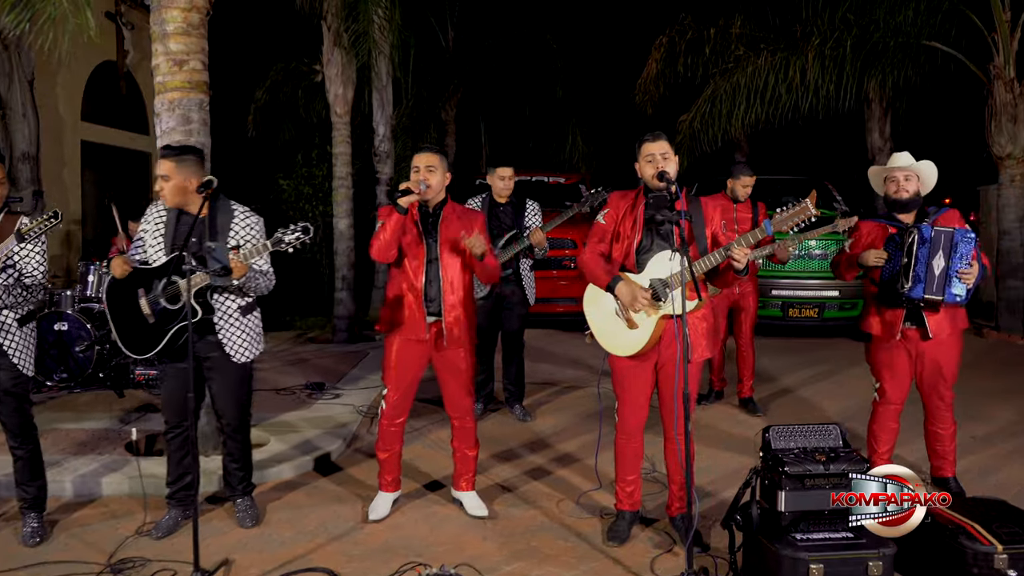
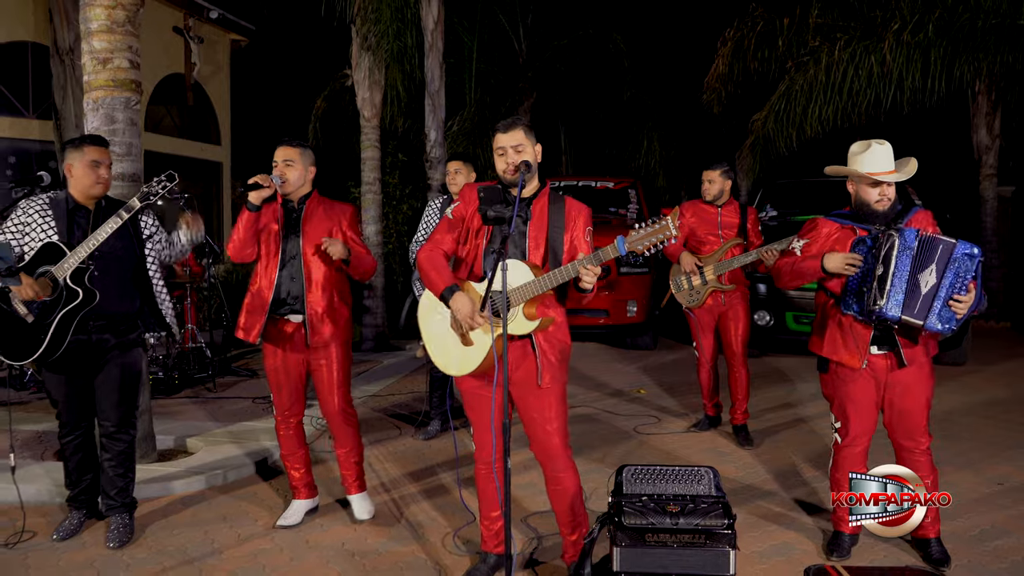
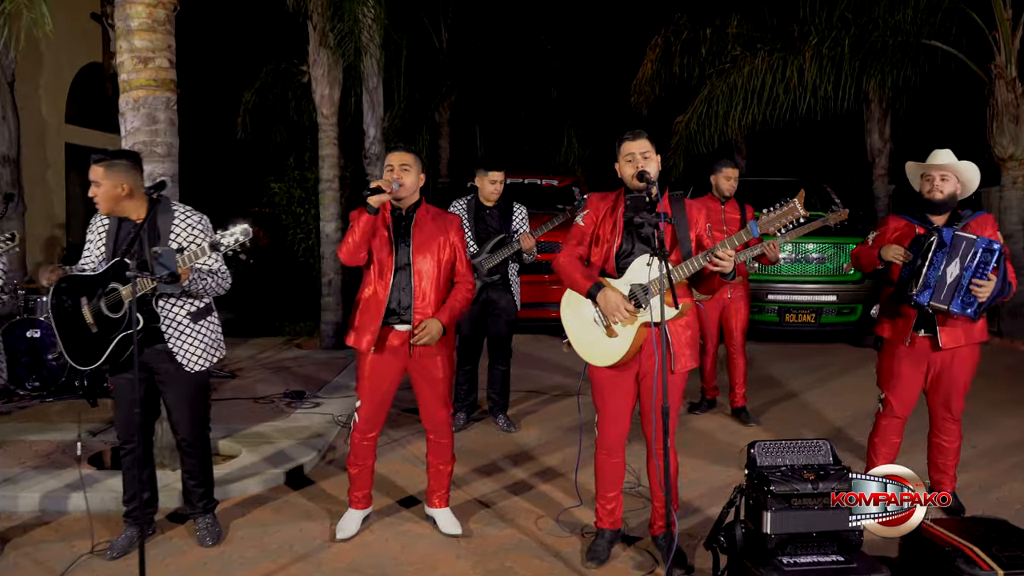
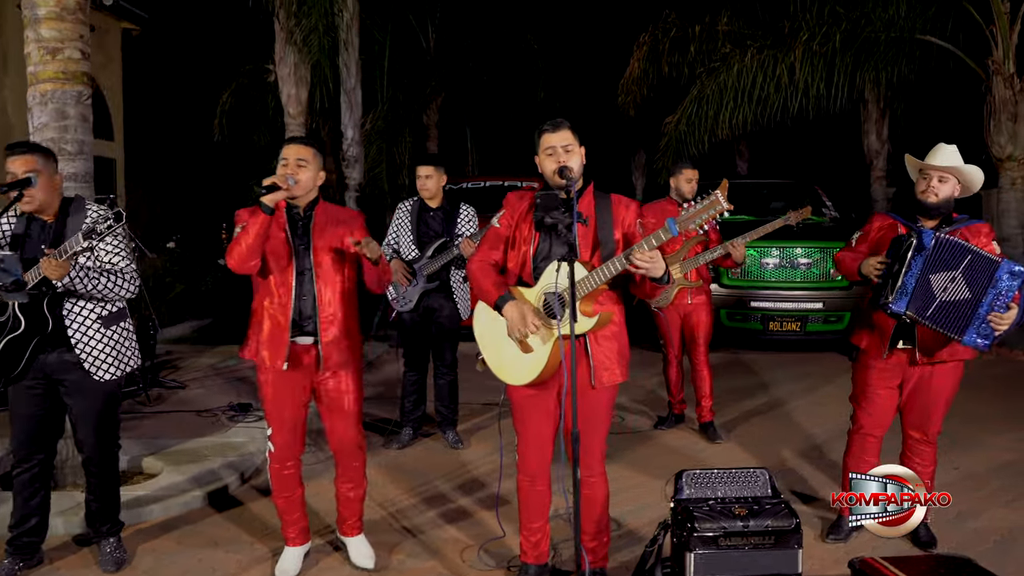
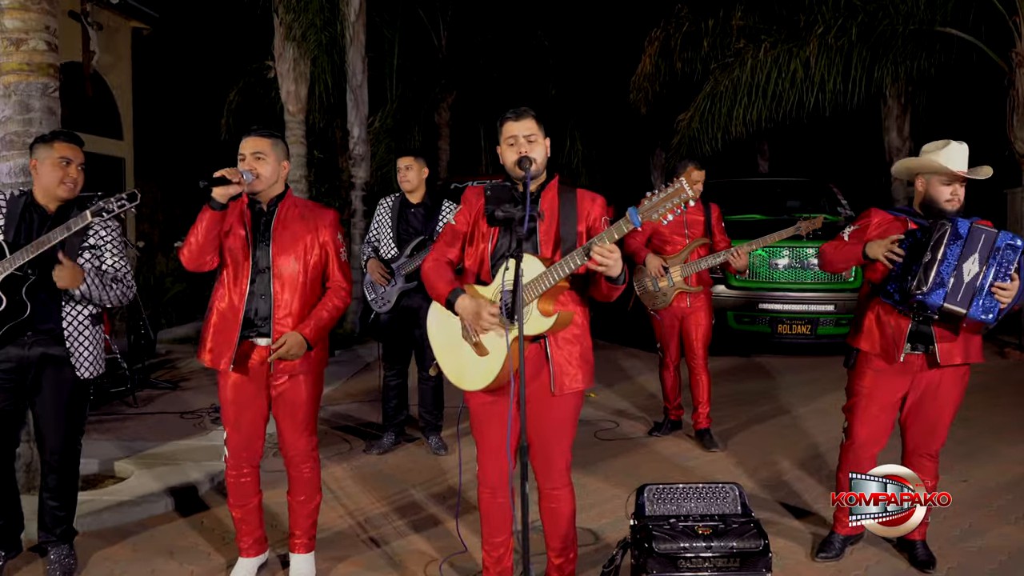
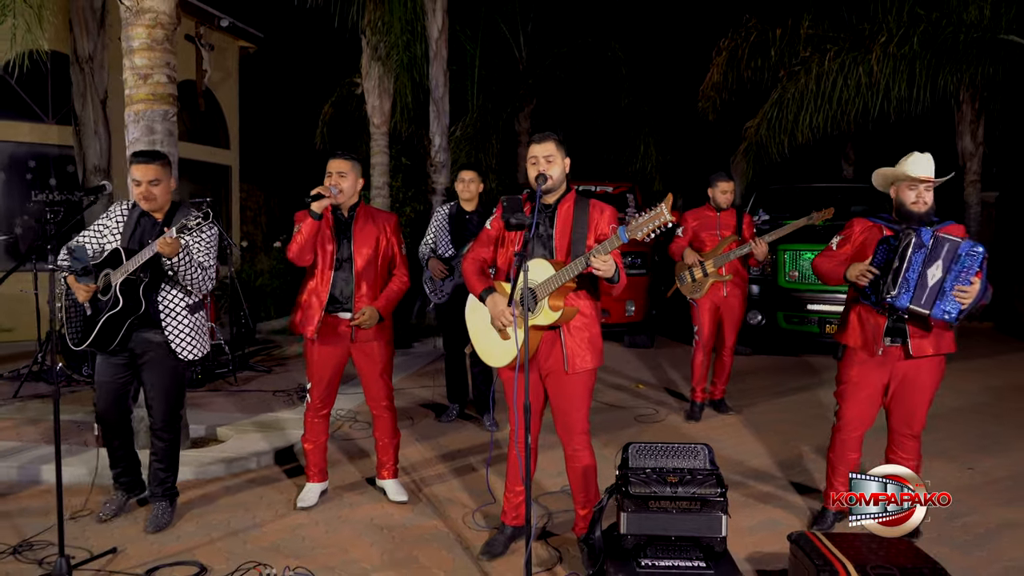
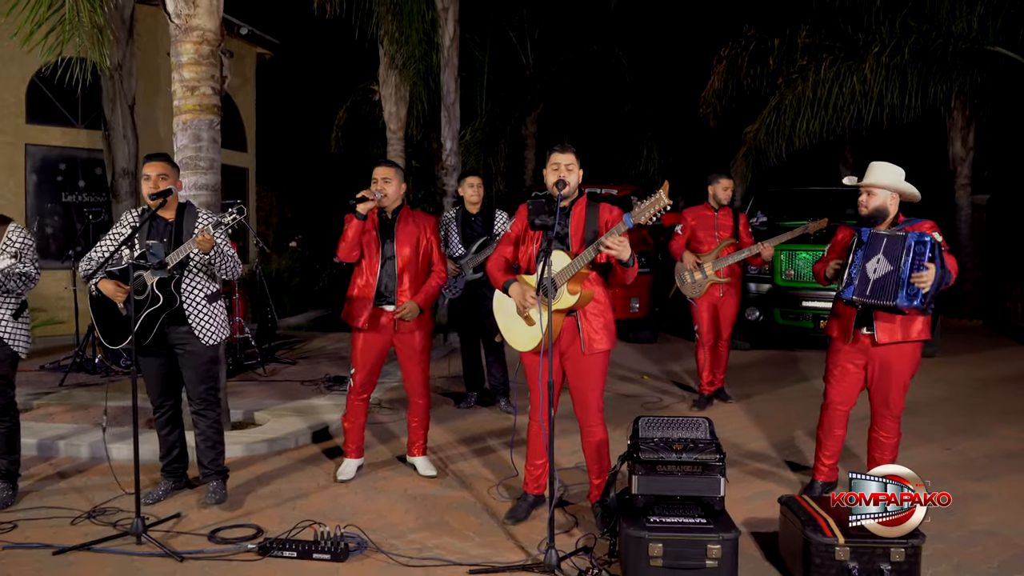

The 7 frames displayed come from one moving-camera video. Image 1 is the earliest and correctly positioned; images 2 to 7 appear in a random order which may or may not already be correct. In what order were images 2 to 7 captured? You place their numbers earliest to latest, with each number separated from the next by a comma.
3, 4, 5, 2, 6, 7
